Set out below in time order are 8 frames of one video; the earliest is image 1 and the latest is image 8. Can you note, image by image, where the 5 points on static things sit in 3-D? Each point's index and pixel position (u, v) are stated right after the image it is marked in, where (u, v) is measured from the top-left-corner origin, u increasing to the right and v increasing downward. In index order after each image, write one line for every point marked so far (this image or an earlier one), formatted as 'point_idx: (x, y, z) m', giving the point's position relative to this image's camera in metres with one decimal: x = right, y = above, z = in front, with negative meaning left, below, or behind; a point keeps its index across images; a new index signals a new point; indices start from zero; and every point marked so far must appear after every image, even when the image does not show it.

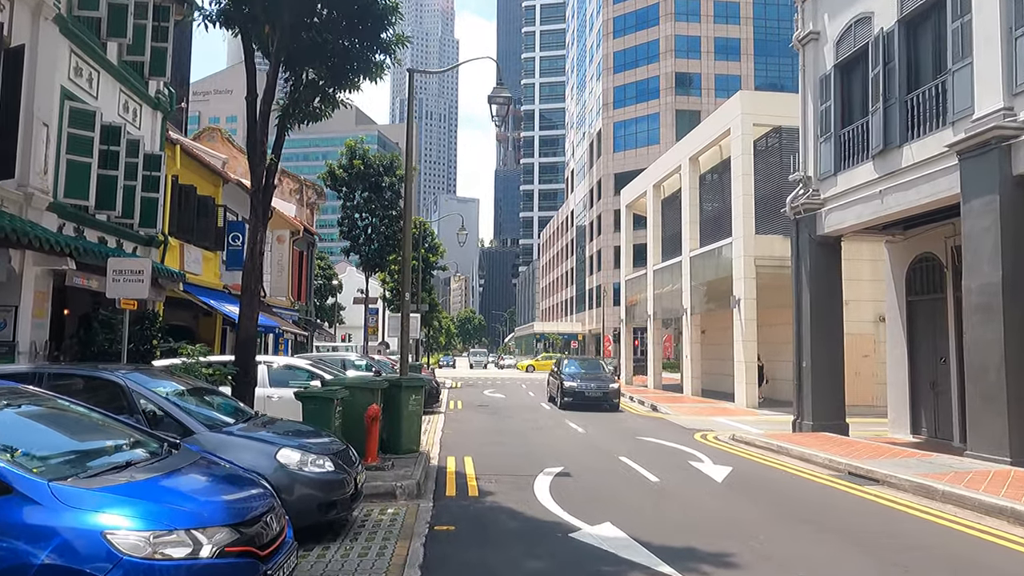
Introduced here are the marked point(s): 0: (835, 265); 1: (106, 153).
0: (+6.4, +0.4, +13.5) m
1: (-7.3, +2.4, +12.2) m
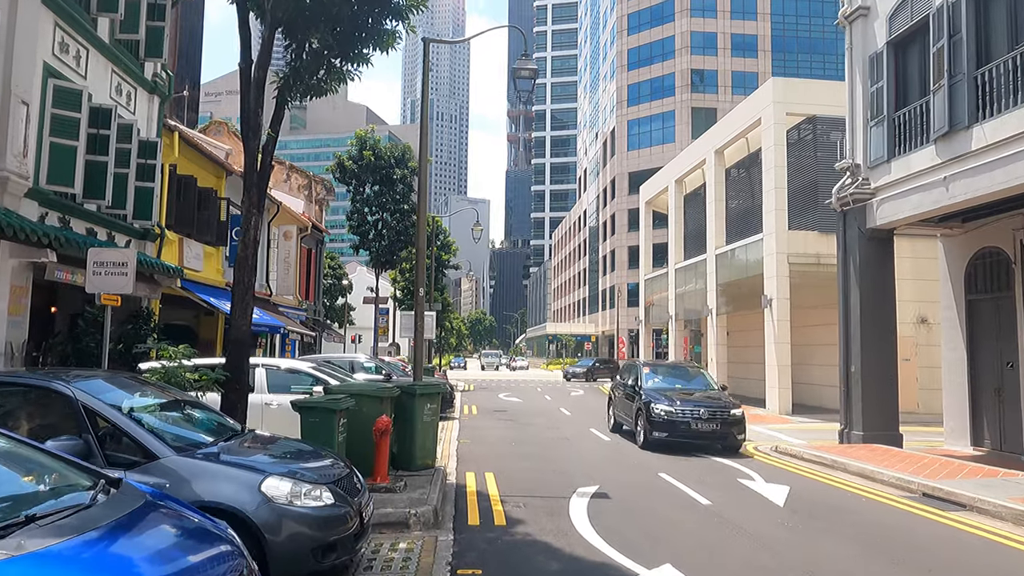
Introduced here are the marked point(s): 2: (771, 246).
0: (+6.8, +0.5, +12.4) m
1: (-6.9, +2.5, +11.3) m
2: (+7.5, +1.2, +19.8) m
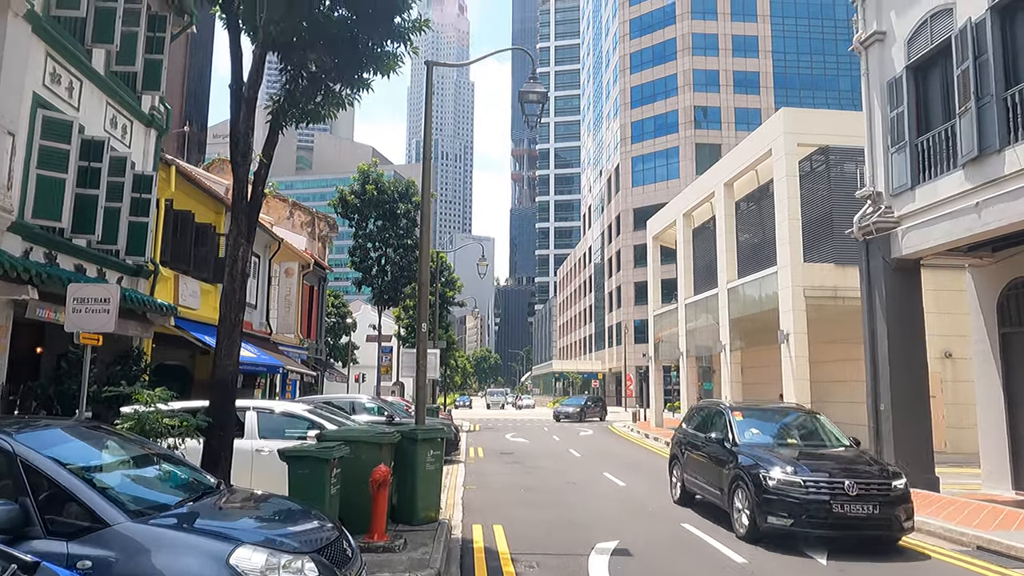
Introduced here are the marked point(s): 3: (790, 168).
0: (+7.0, -0.1, +11.8) m
1: (-6.8, +1.9, +10.8) m
2: (+7.7, +0.3, +19.2) m
3: (+7.9, +3.4, +19.4) m
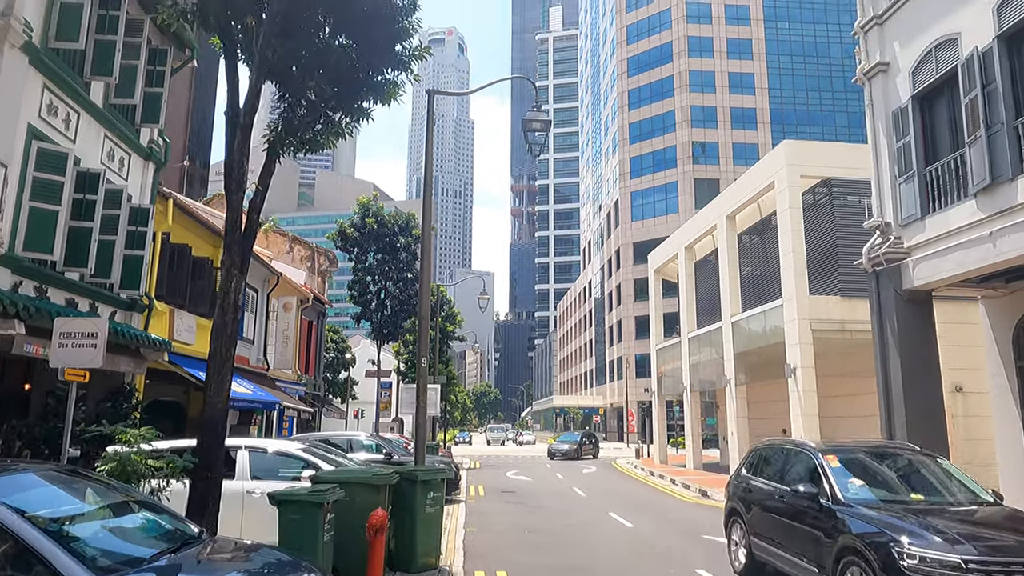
0: (+7.0, -0.6, +11.5) m
1: (-6.7, +1.3, +10.6) m
2: (+7.7, -0.7, +18.9) m
3: (+7.9, +2.5, +19.2) m
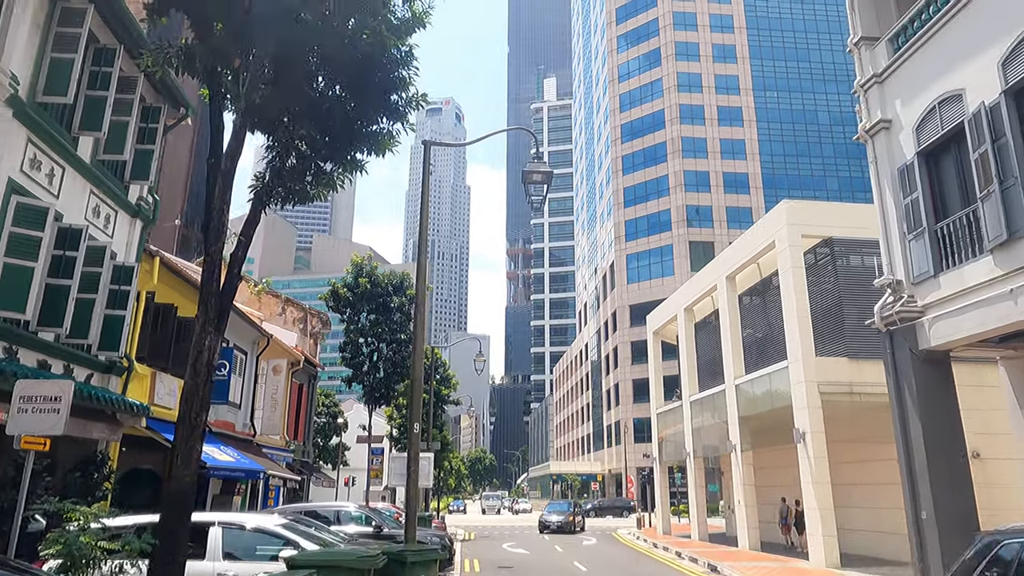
0: (+7.0, -1.6, +10.9) m
1: (-6.8, +0.4, +10.2) m
2: (+7.6, -2.3, +18.3) m
3: (+7.8, +0.8, +18.9) m
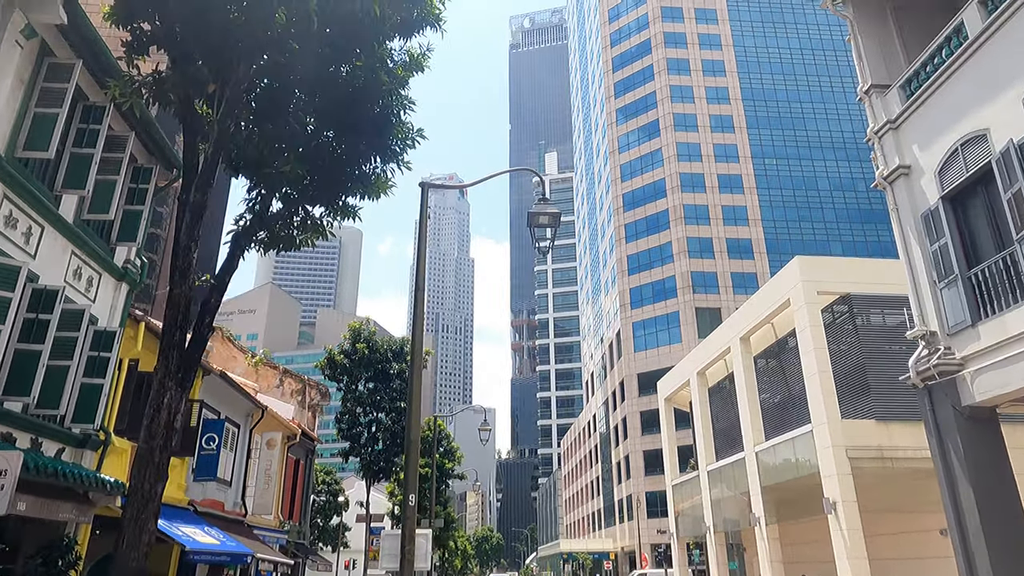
0: (+7.1, -2.3, +9.9) m
1: (-6.7, -0.5, +9.5) m
2: (+7.8, -3.8, +17.2) m
3: (+7.9, -0.8, +18.1) m
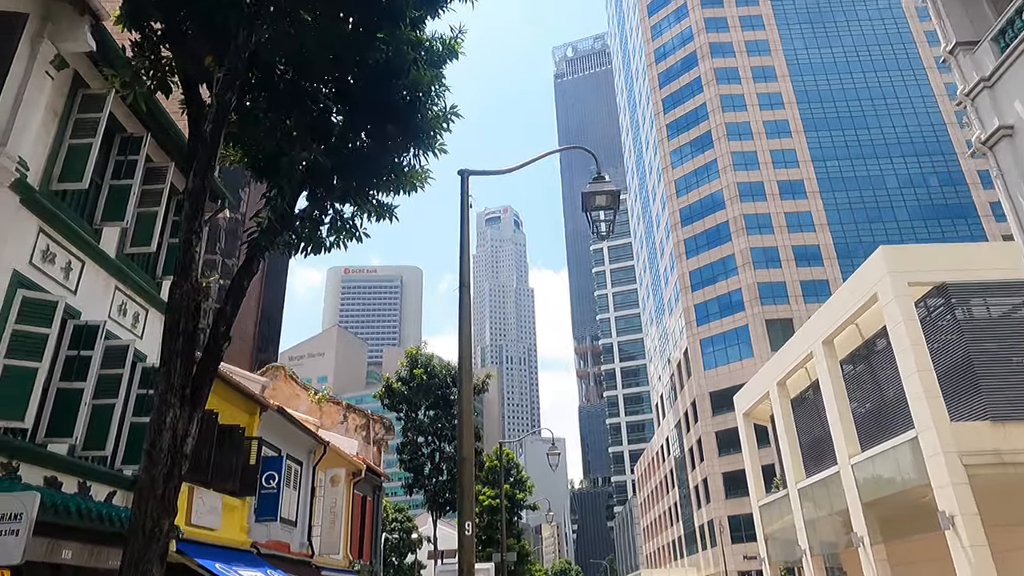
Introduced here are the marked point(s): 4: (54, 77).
0: (+8.0, -1.9, +8.3) m
1: (-5.9, -1.0, +9.2) m
2: (+9.4, -3.6, +15.4) m
3: (+9.4, -0.6, +16.5) m
4: (-6.2, +2.8, +9.2) m
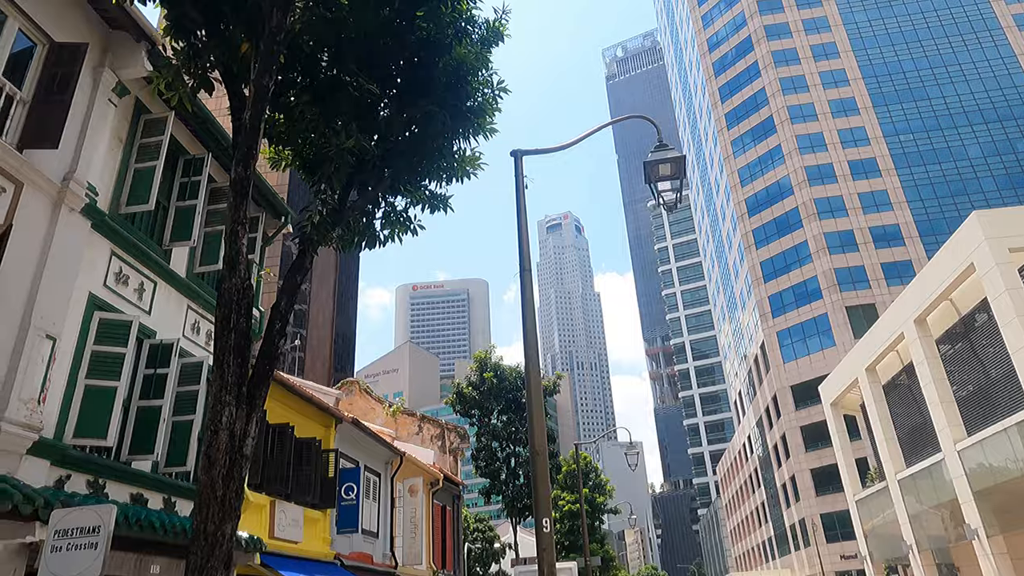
0: (+8.8, -1.2, +7.2) m
1: (-4.9, -1.2, +9.3) m
2: (+11.1, -2.8, +14.1) m
3: (+11.0, +0.1, +15.2) m
4: (-5.5, +2.5, +9.5) m
